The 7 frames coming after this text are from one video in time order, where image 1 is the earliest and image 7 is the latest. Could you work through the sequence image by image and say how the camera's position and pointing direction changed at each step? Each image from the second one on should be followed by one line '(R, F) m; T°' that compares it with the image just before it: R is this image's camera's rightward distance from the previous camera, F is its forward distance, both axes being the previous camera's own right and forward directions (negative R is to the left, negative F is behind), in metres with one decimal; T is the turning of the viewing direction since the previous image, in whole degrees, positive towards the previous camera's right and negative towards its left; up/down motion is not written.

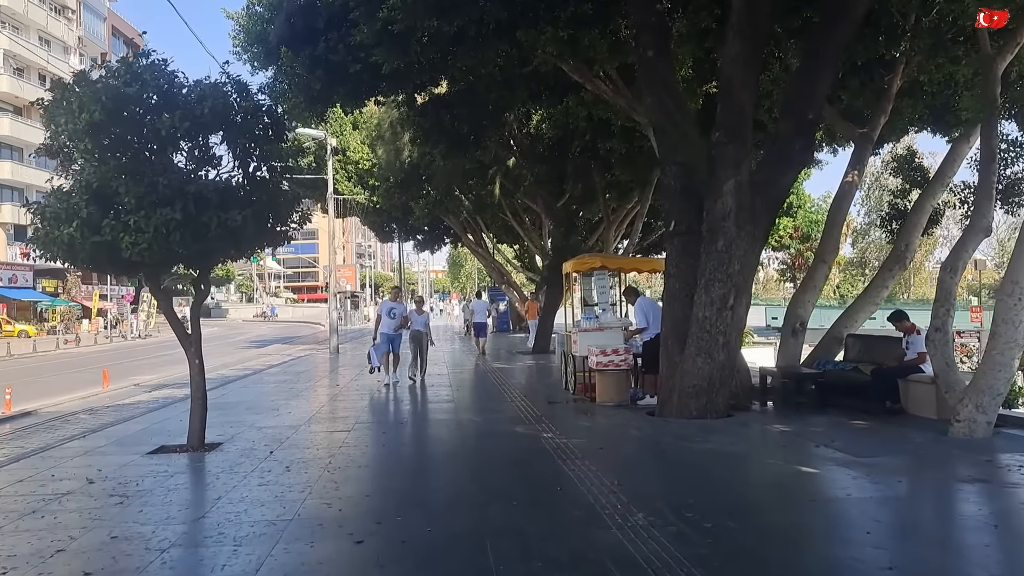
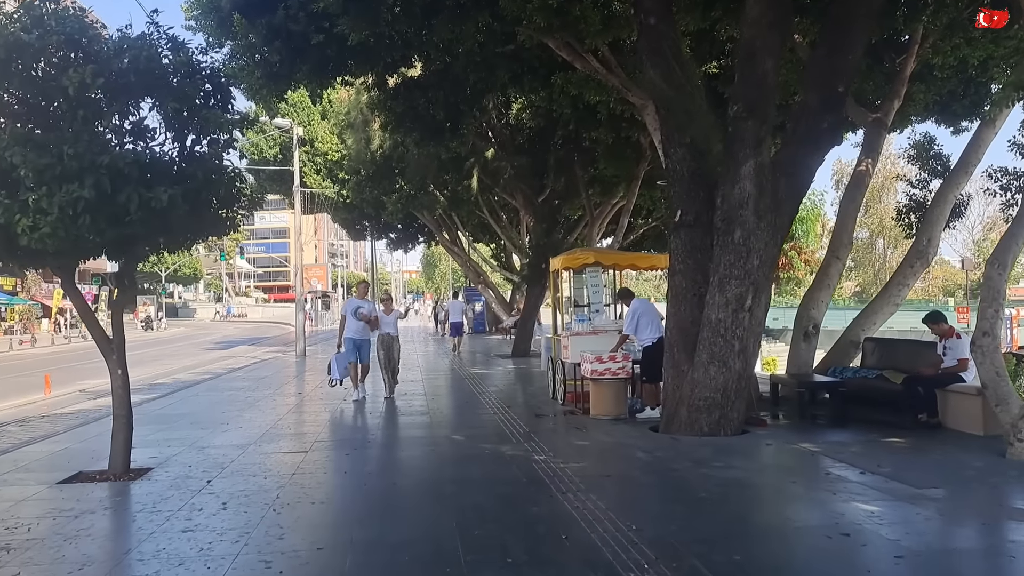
(-0.1, +1.4) m; +2°
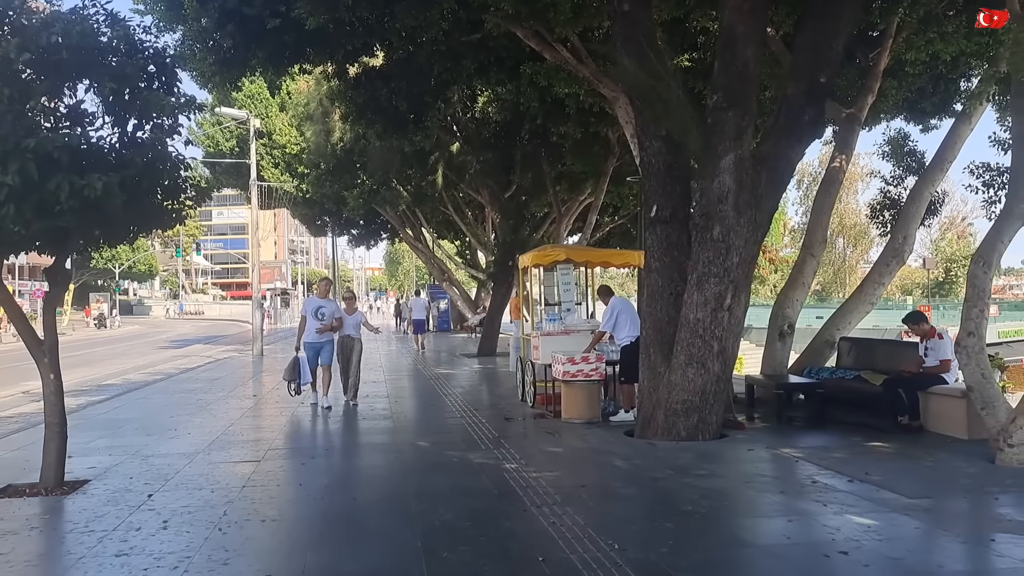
(-0.1, +0.5) m; +2°
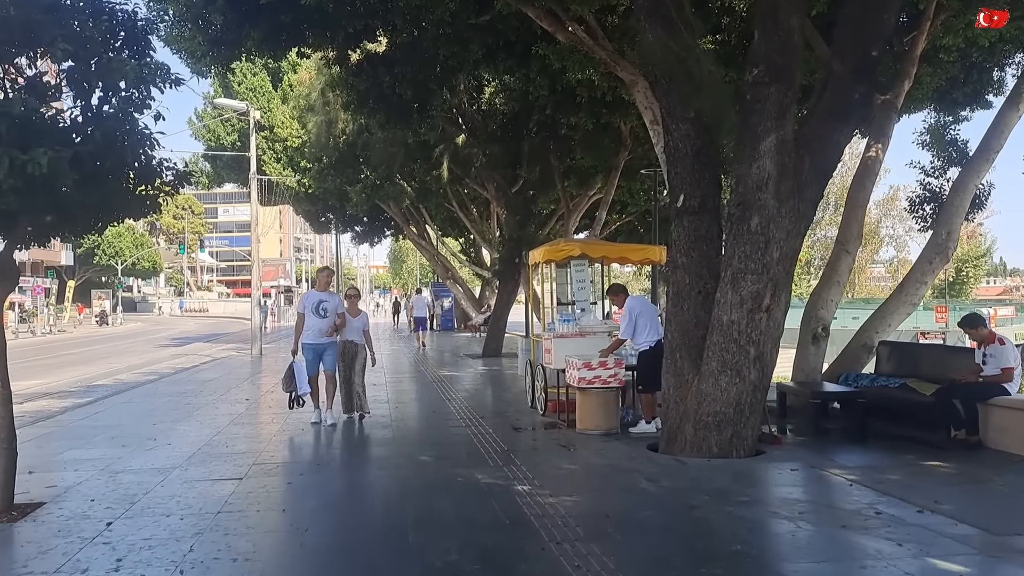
(-0.1, +0.9) m; 0°
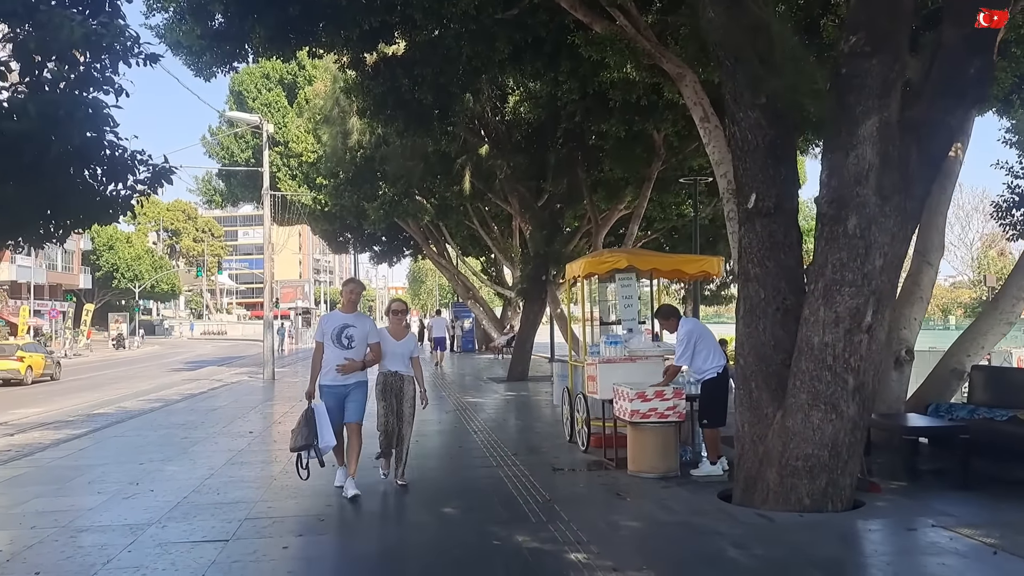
(-0.2, +1.3) m; -1°
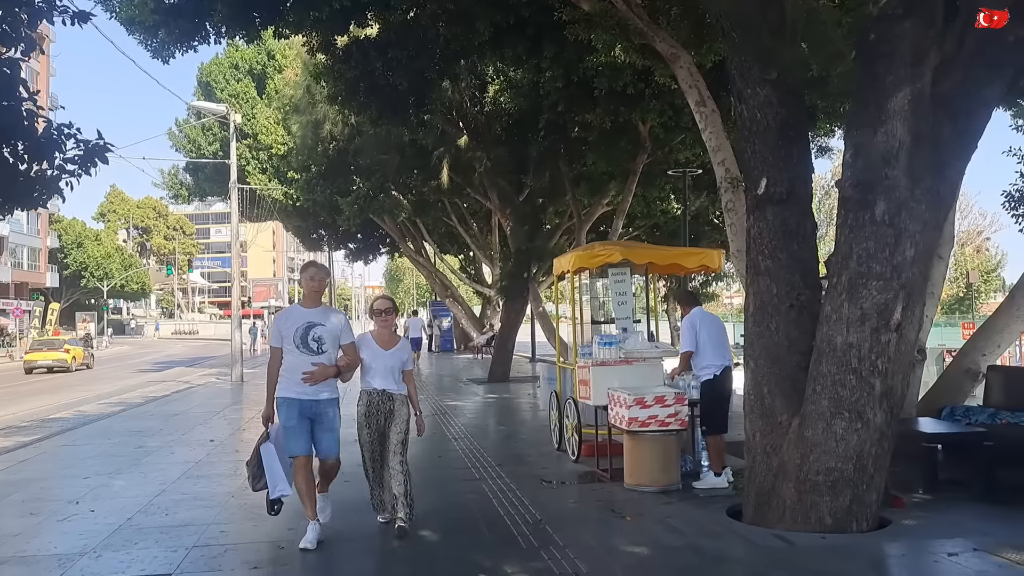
(-0.1, +0.7) m; +2°
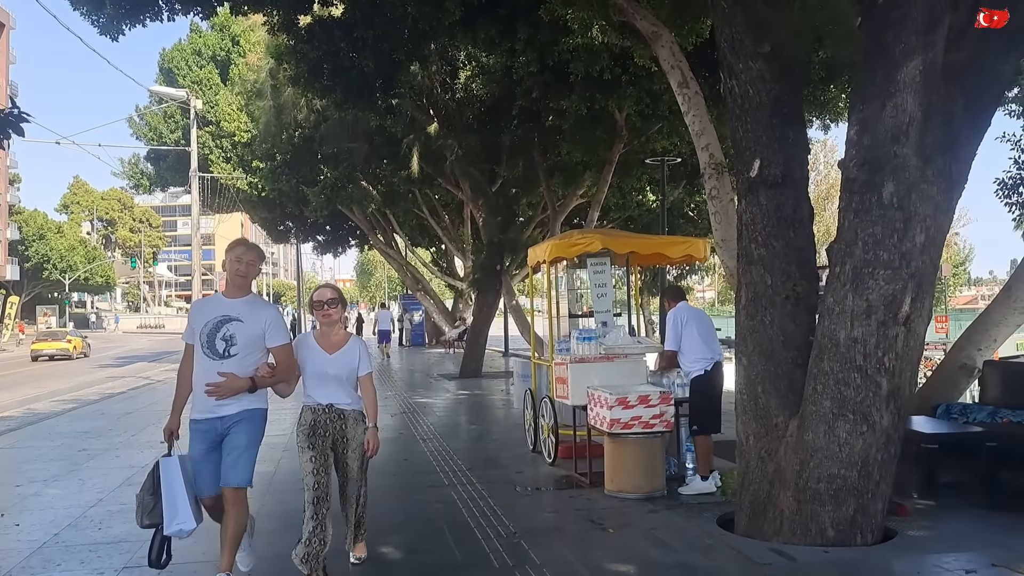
(0.0, +0.5) m; +2°
